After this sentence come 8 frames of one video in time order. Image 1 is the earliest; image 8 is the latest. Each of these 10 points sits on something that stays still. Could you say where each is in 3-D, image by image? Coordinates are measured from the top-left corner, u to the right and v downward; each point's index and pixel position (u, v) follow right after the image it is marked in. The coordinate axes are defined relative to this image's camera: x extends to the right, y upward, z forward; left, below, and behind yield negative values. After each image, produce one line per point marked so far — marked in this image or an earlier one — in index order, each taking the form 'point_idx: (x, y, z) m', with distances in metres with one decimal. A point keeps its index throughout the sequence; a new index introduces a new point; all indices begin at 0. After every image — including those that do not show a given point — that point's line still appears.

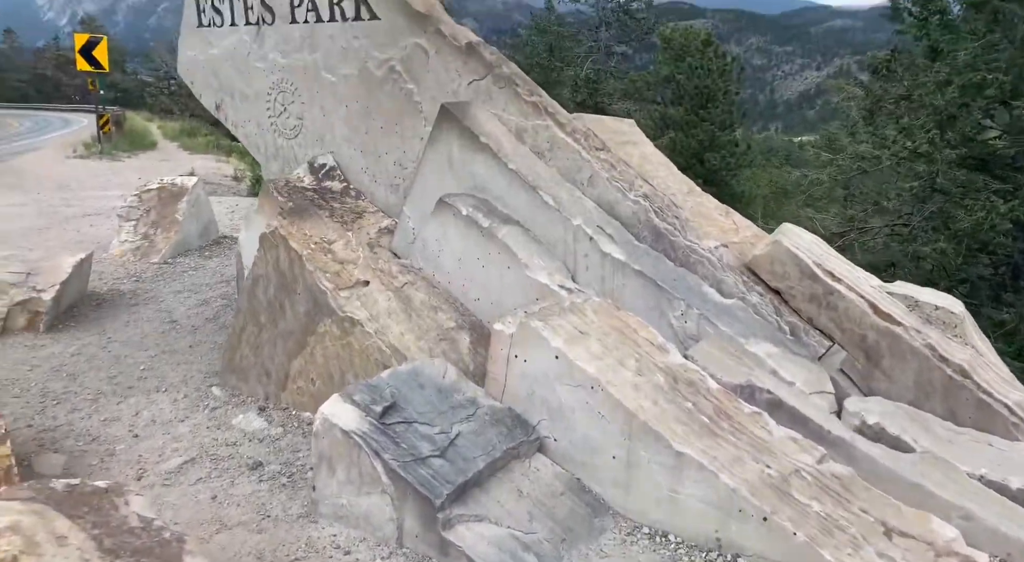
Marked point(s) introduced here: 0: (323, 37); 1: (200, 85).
0: (-1.4, +1.8, +4.6) m
1: (-2.6, +1.6, +5.3) m
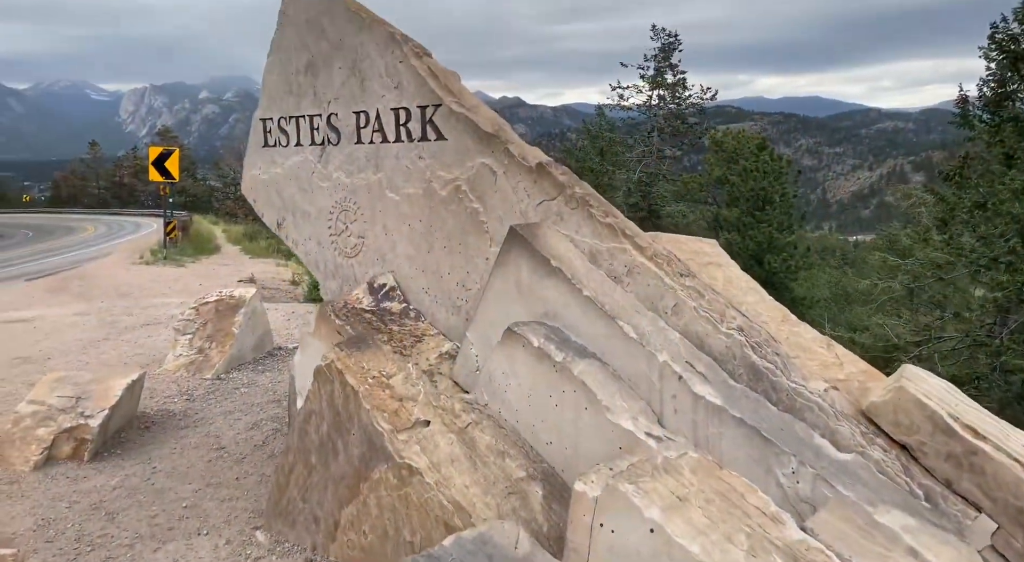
0: (-0.9, +0.9, +4.6) m
1: (-2.1, +0.7, +5.3) m
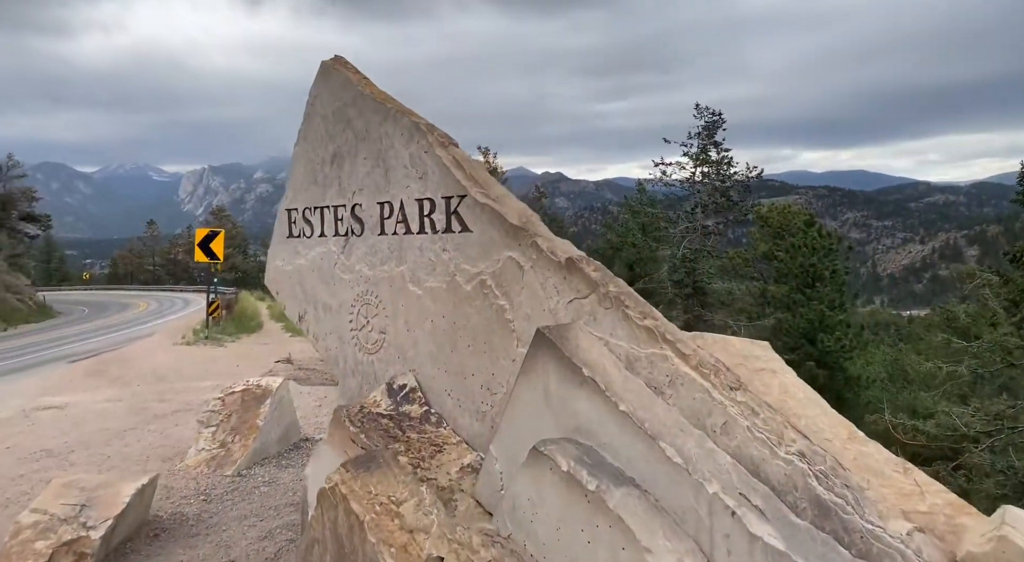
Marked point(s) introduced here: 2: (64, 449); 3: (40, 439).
0: (-0.7, +0.2, +4.4) m
1: (-1.8, -0.1, +5.2) m
2: (-5.0, -1.9, +7.1) m
3: (-5.6, -1.9, +7.6) m
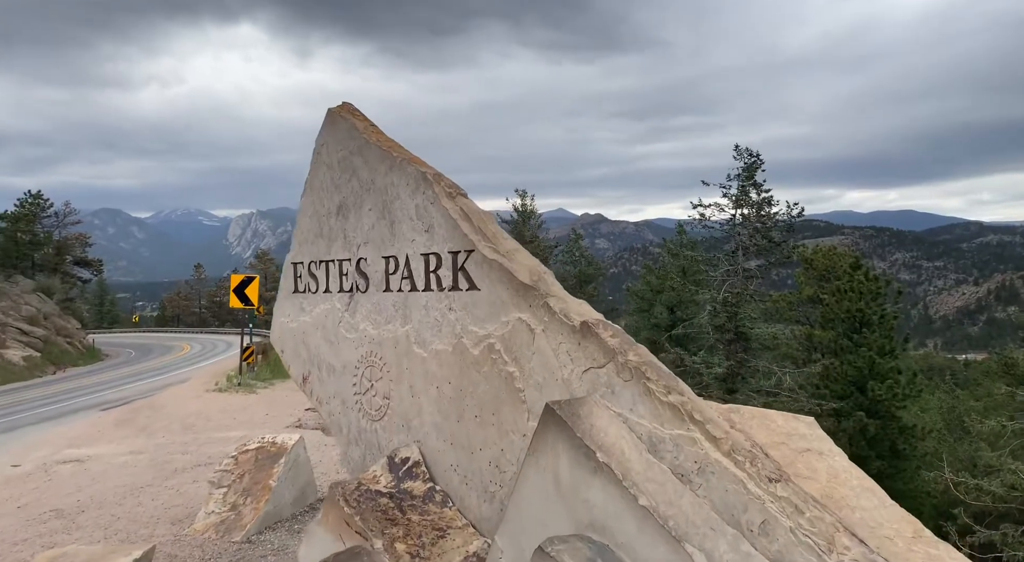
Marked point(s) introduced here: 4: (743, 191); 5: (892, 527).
0: (-0.6, -0.2, +4.1) m
1: (-1.7, -0.6, +4.9) m
2: (-4.8, -2.5, +6.9) m
3: (-5.3, -2.5, +7.4) m
4: (+7.1, +2.6, +19.1) m
5: (+1.8, -1.2, +3.0) m
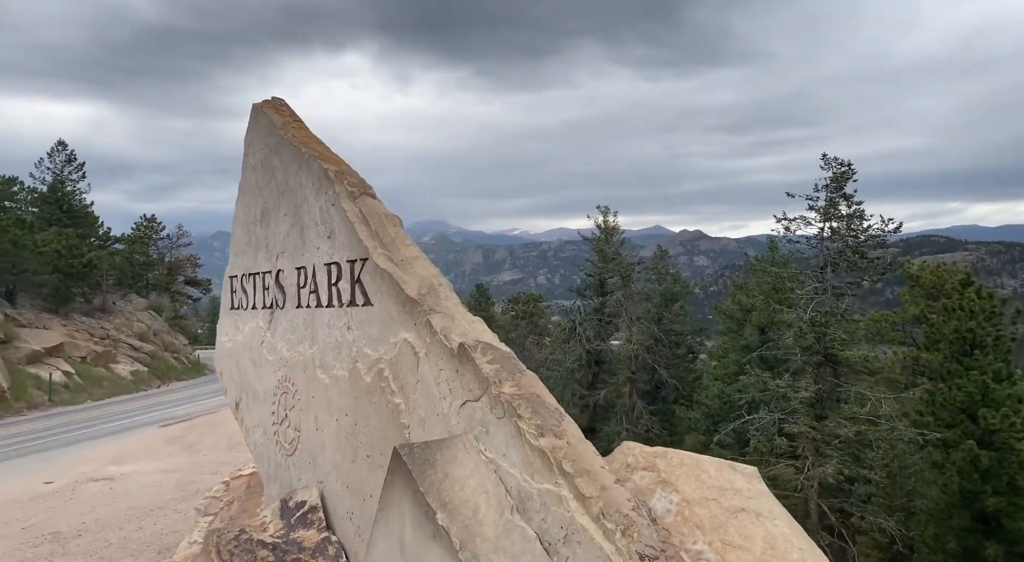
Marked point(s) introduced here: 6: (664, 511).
0: (-1.0, -0.3, +3.5) m
1: (-2.0, -0.7, +4.5) m
2: (-4.7, -2.7, +6.9) m
3: (-5.3, -2.7, +7.5) m
4: (+8.7, +2.1, +17.4) m
5: (+1.2, -1.2, +2.2) m
6: (+0.7, -1.2, +3.4) m
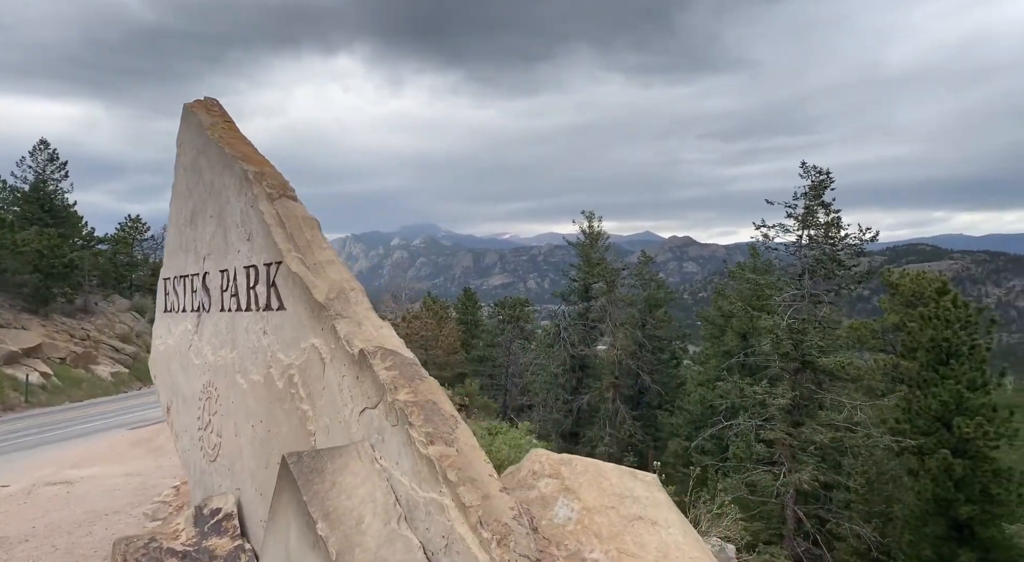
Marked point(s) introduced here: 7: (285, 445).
0: (-1.5, -0.3, +3.5) m
1: (-2.4, -0.7, +4.4) m
2: (-5.2, -2.7, +6.8) m
3: (-5.7, -2.7, +7.4) m
4: (+8.1, +1.9, +17.5) m
5: (+0.8, -1.2, +2.1) m
6: (+0.3, -1.3, +3.4) m
7: (-1.1, -0.8, +3.0) m
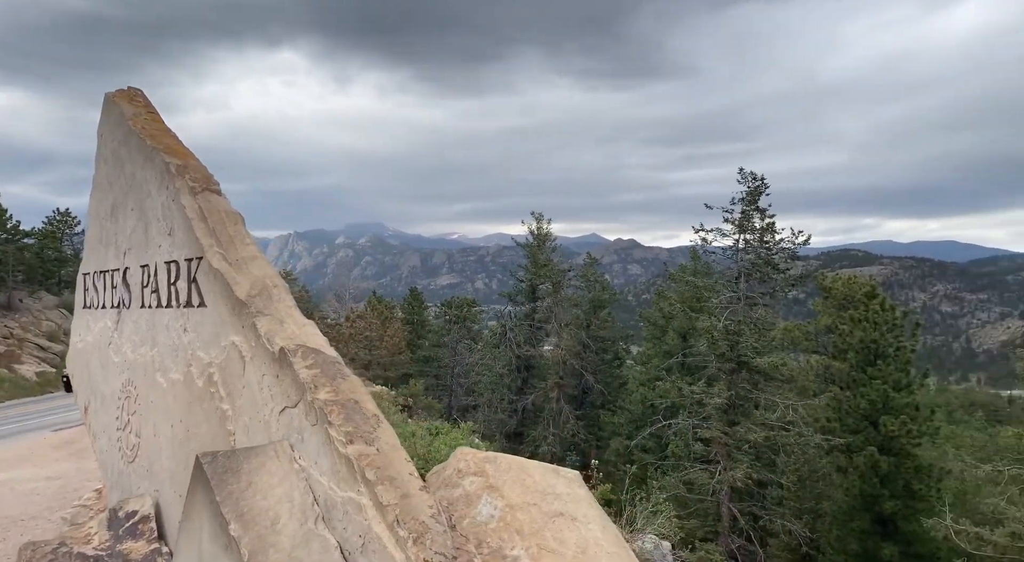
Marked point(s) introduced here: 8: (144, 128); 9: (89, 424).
0: (-1.8, -0.2, +3.4) m
1: (-2.9, -0.7, +4.2) m
2: (-5.9, -2.6, +6.4) m
3: (-6.4, -2.6, +6.9) m
4: (+6.6, +1.9, +18.1) m
5: (+0.5, -1.2, +2.2) m
6: (-0.1, -1.3, +3.4) m
7: (-1.4, -0.8, +2.9) m
8: (-2.0, +0.8, +3.6) m
9: (-2.7, -0.9, +4.1) m
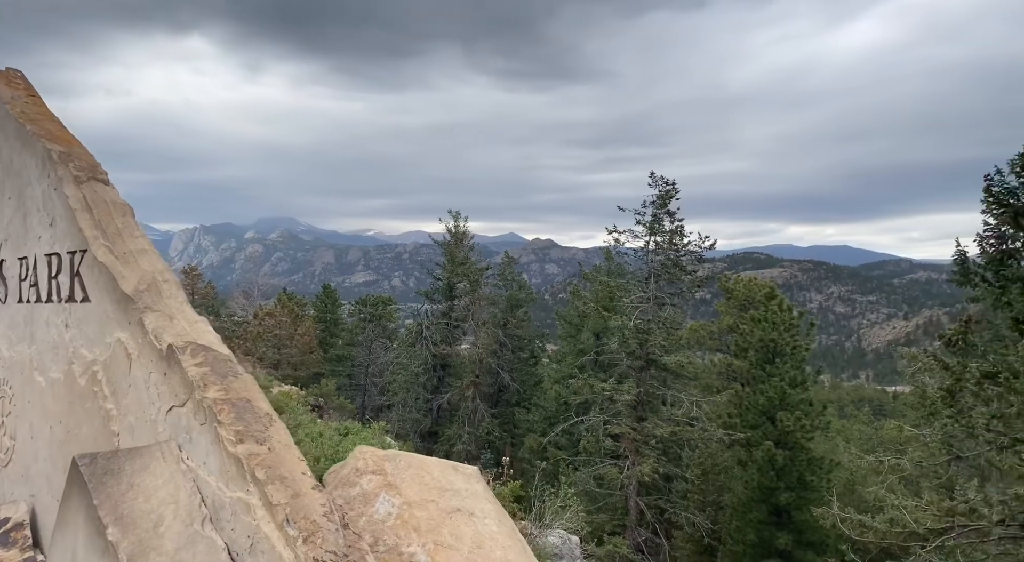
0: (-2.3, -0.2, +3.2) m
1: (-3.5, -0.6, +3.9) m
2: (-6.8, -2.5, +5.6) m
3: (-7.4, -2.5, +6.1) m
4: (+4.2, +1.8, +18.9) m
5: (+0.1, -1.2, +2.3) m
6: (-0.6, -1.2, +3.4) m
7: (-1.9, -0.7, +2.8) m
8: (-2.5, +0.9, +3.4) m
9: (-3.3, -0.9, +3.8) m
